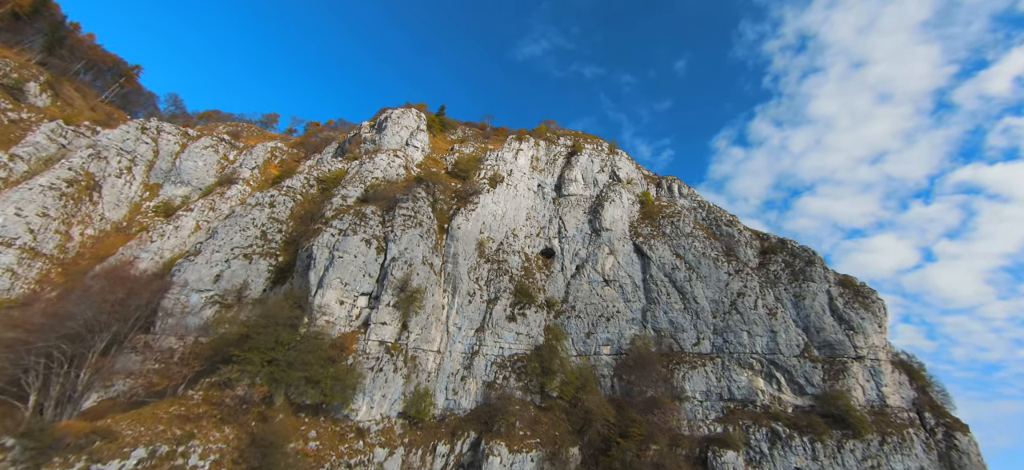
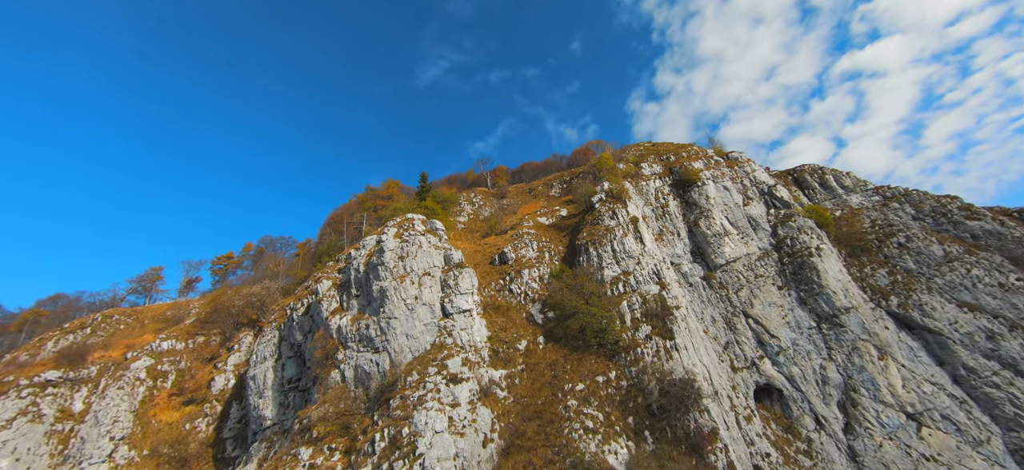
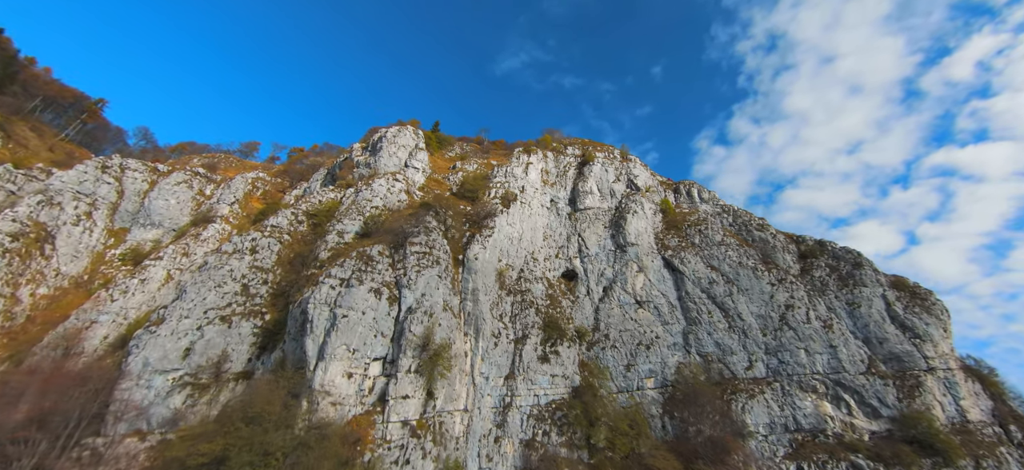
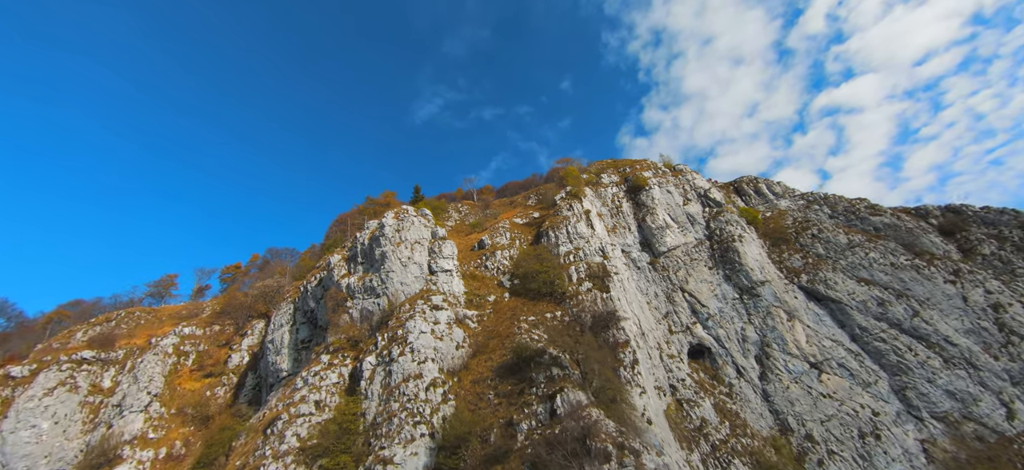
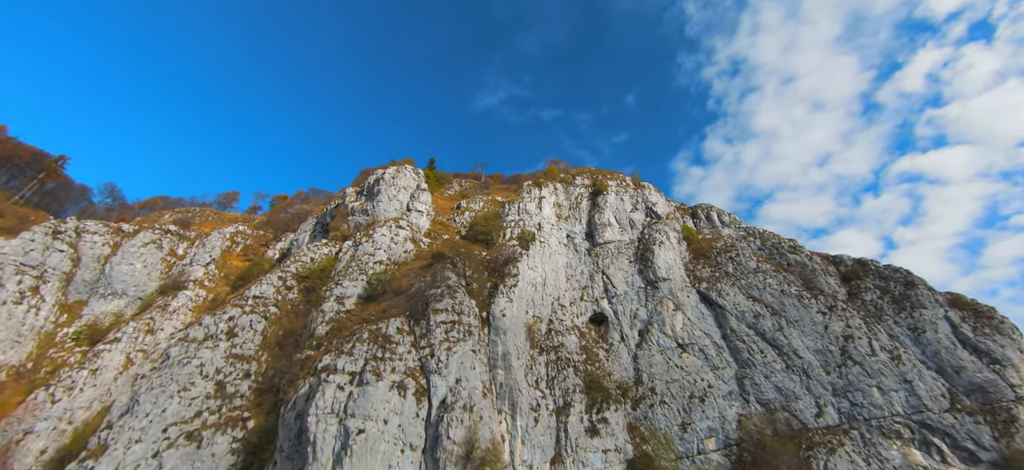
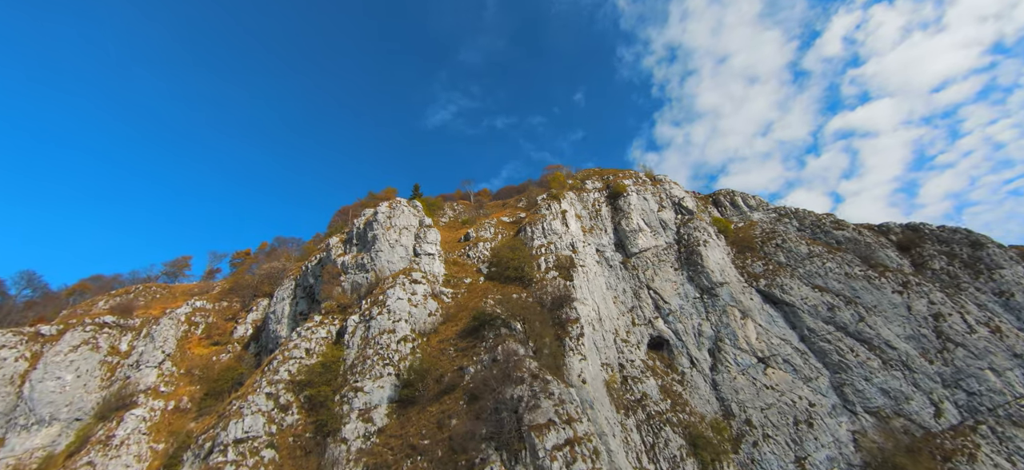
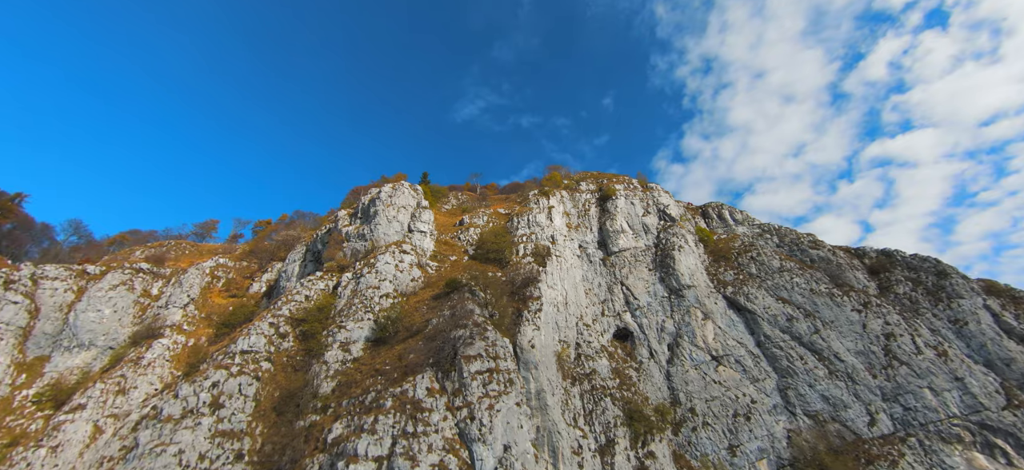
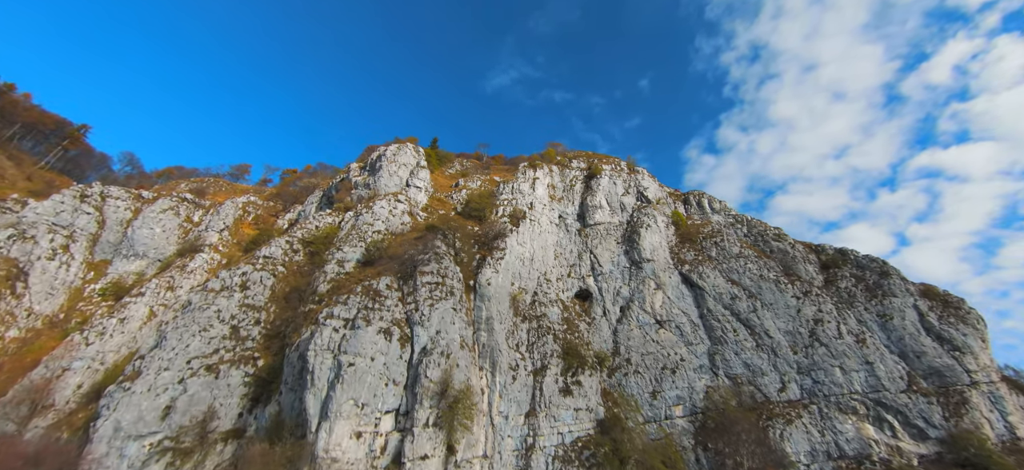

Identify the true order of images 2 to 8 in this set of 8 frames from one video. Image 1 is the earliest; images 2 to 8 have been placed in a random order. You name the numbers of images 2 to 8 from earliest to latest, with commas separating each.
3, 8, 5, 7, 6, 4, 2
